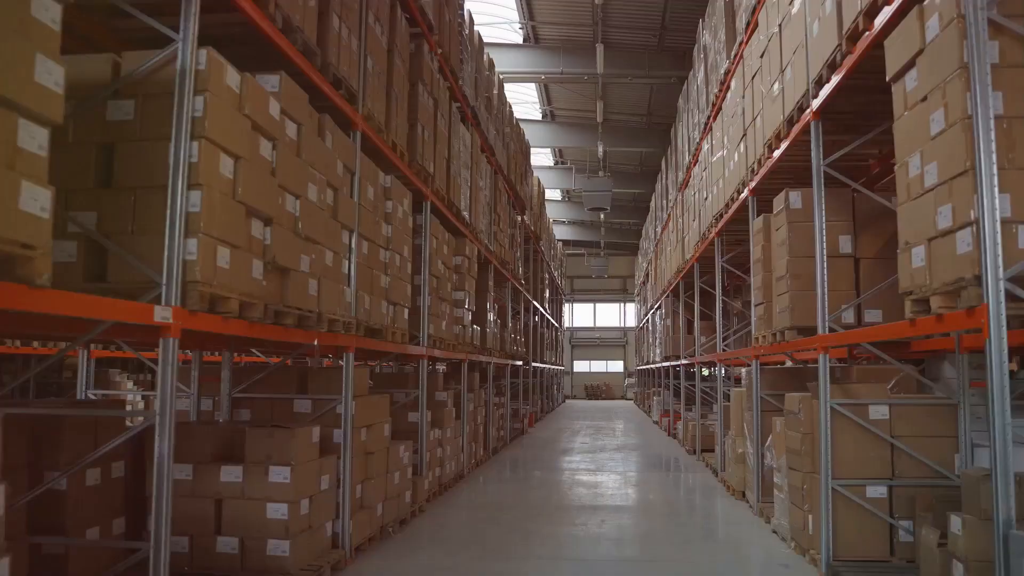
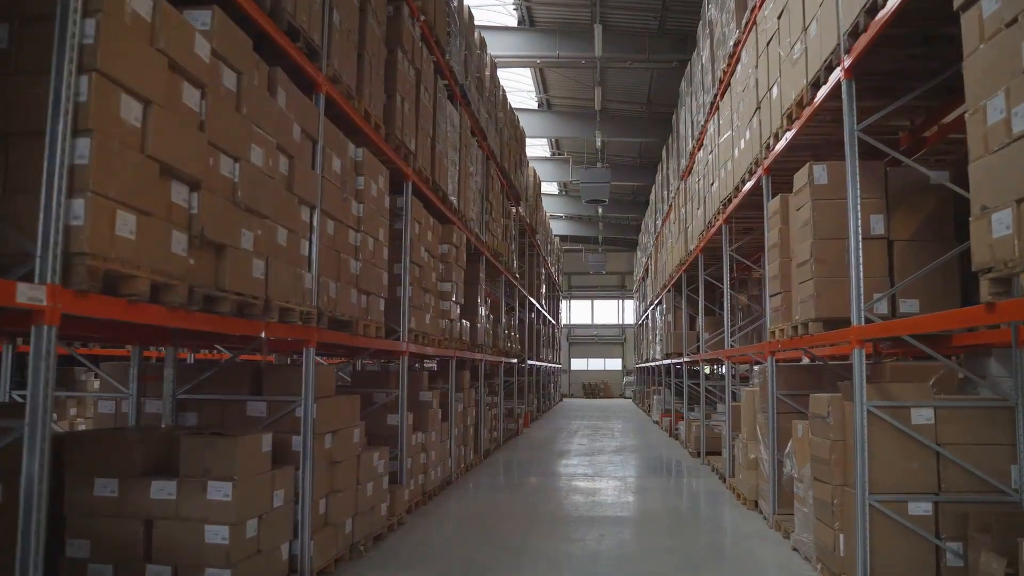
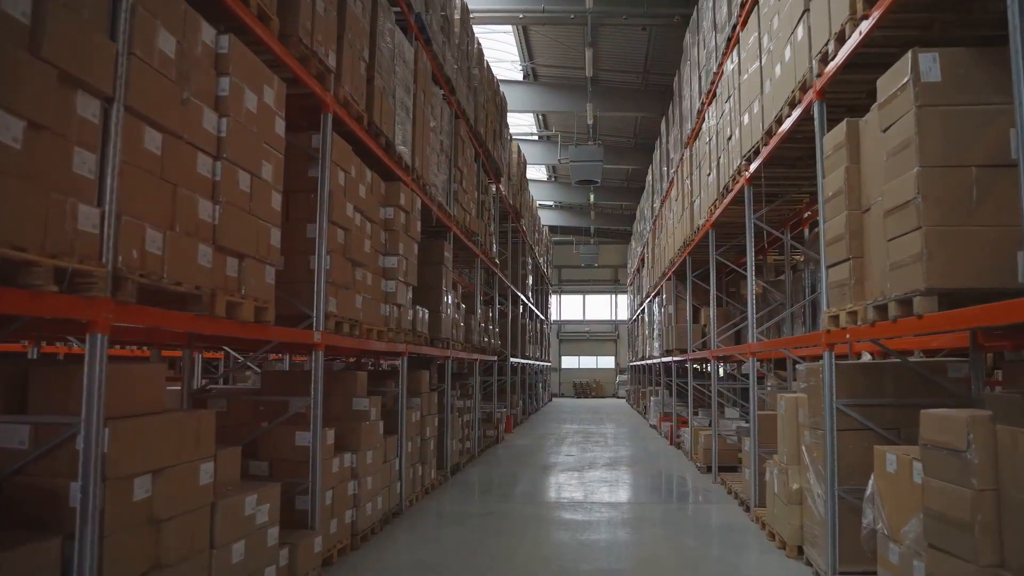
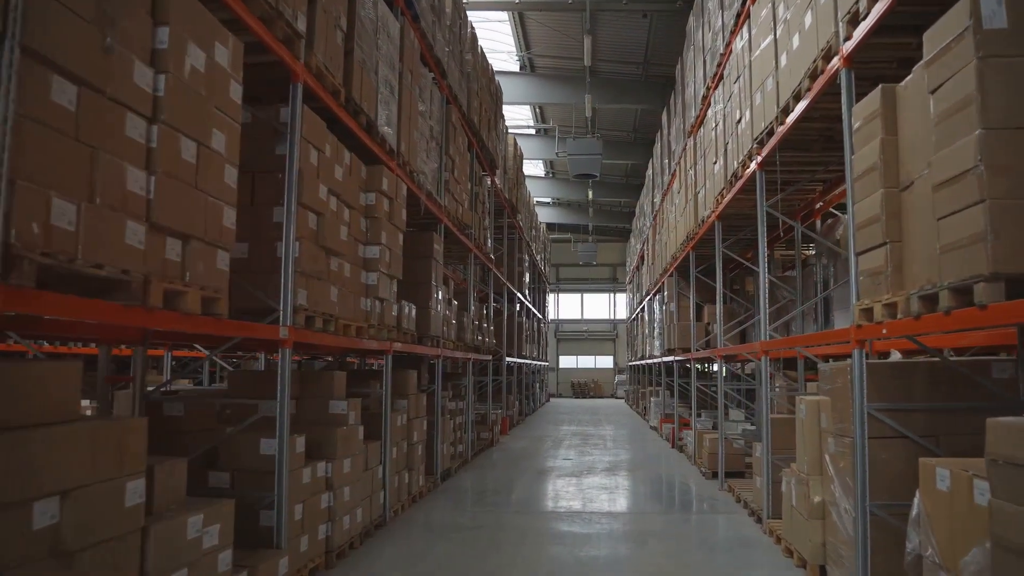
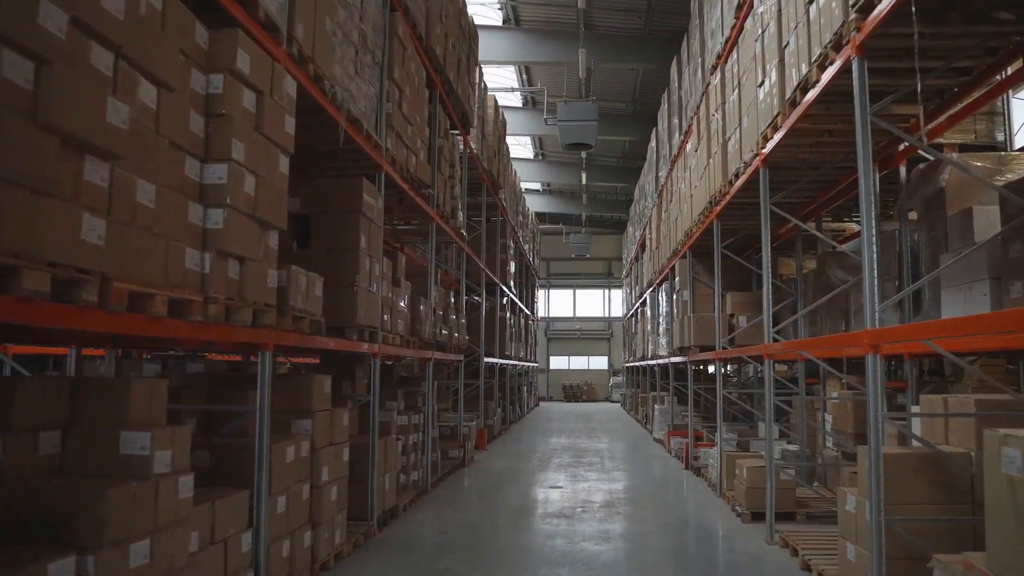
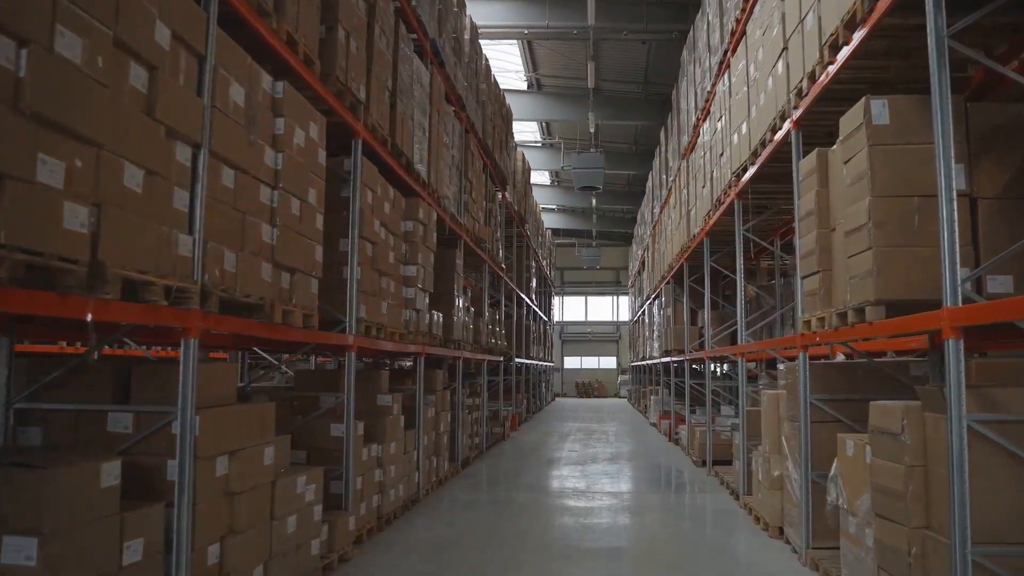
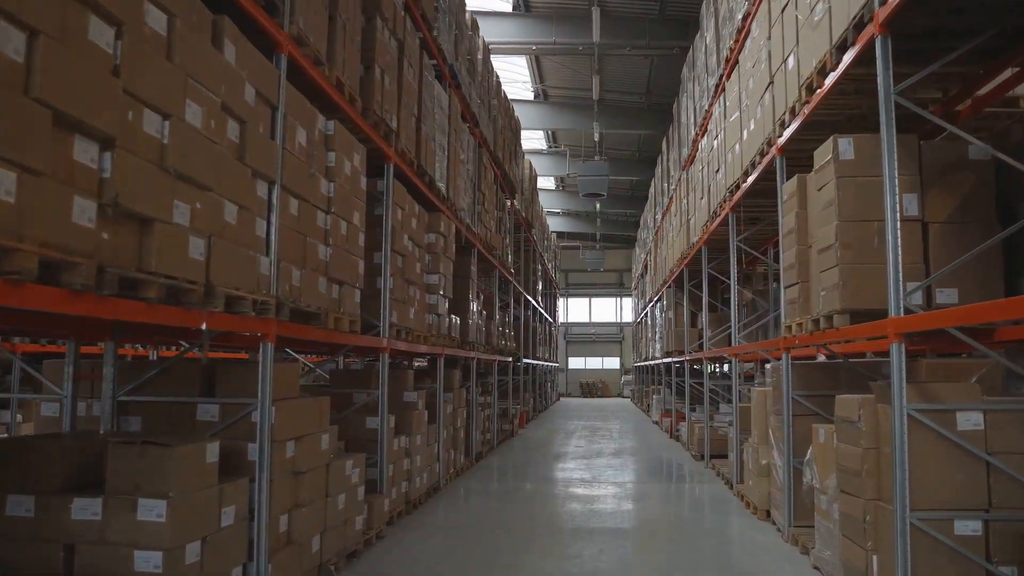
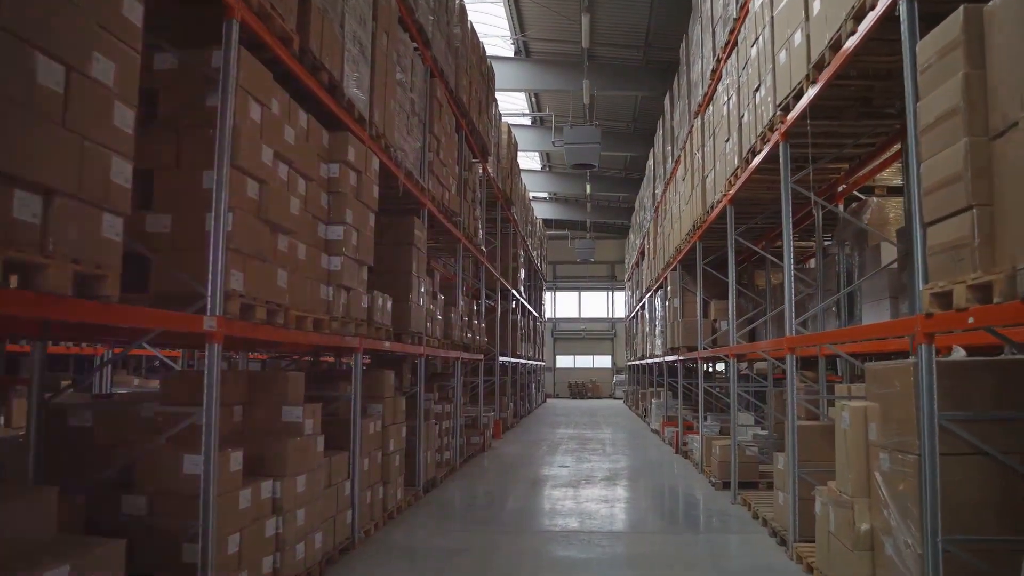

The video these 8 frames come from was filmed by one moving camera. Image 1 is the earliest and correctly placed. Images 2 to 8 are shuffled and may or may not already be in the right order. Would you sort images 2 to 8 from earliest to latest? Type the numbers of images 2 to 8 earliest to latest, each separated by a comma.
2, 7, 6, 3, 4, 8, 5
